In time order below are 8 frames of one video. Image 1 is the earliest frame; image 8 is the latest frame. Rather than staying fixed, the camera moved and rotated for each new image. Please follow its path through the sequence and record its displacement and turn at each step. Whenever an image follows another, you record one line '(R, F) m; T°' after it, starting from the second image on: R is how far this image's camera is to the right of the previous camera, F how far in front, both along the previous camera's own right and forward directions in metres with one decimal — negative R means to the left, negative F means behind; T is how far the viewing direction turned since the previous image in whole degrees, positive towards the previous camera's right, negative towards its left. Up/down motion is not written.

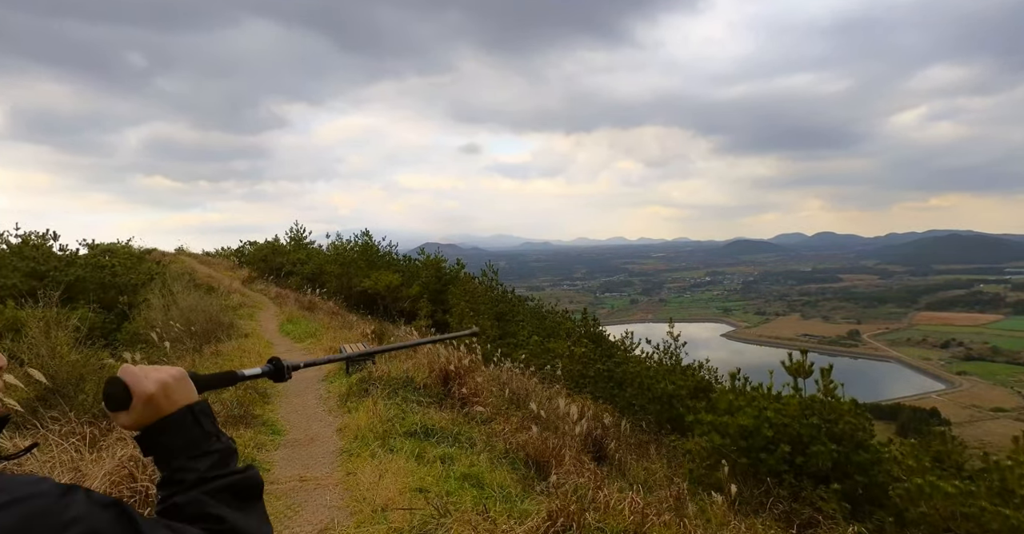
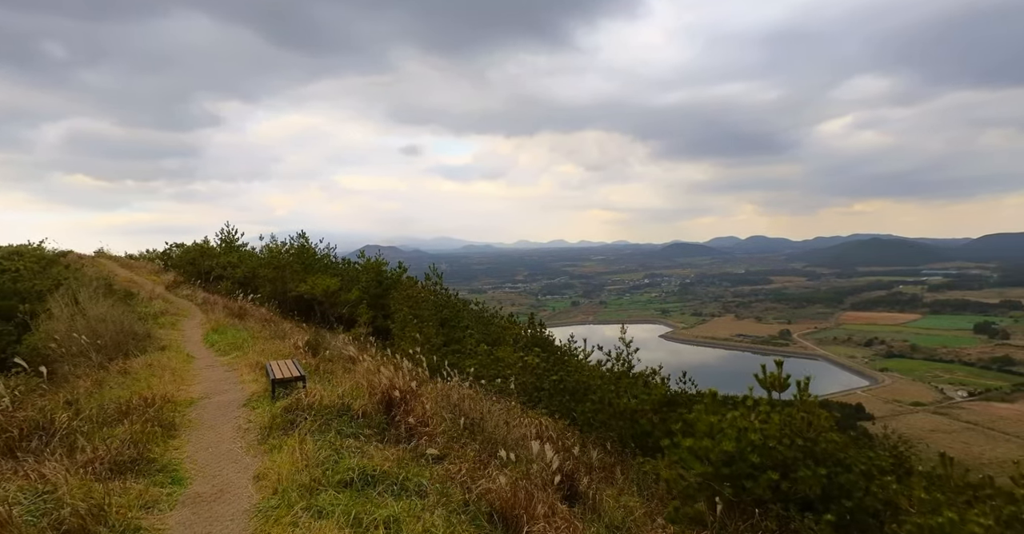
(-0.1, +0.8) m; +5°
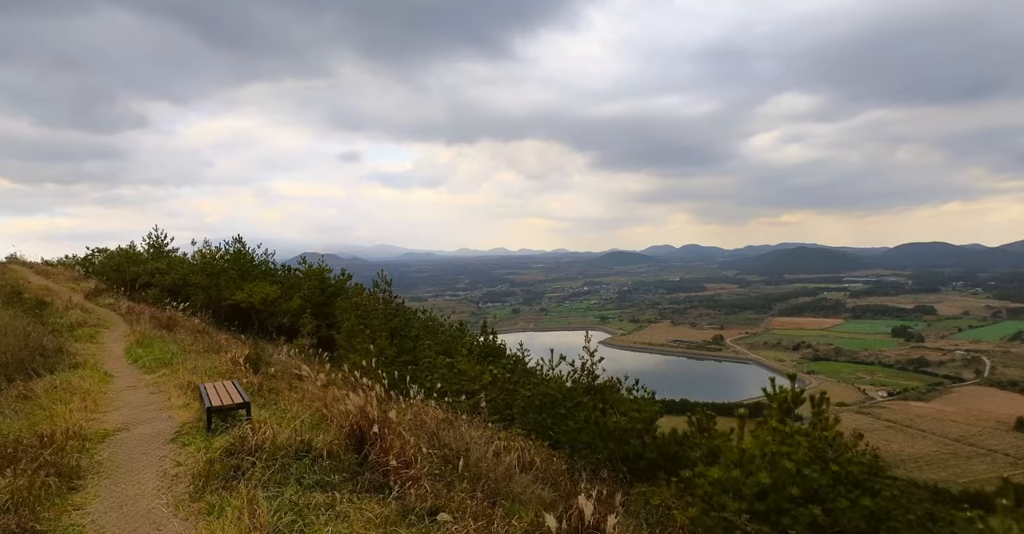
(-0.4, +0.9) m; +5°
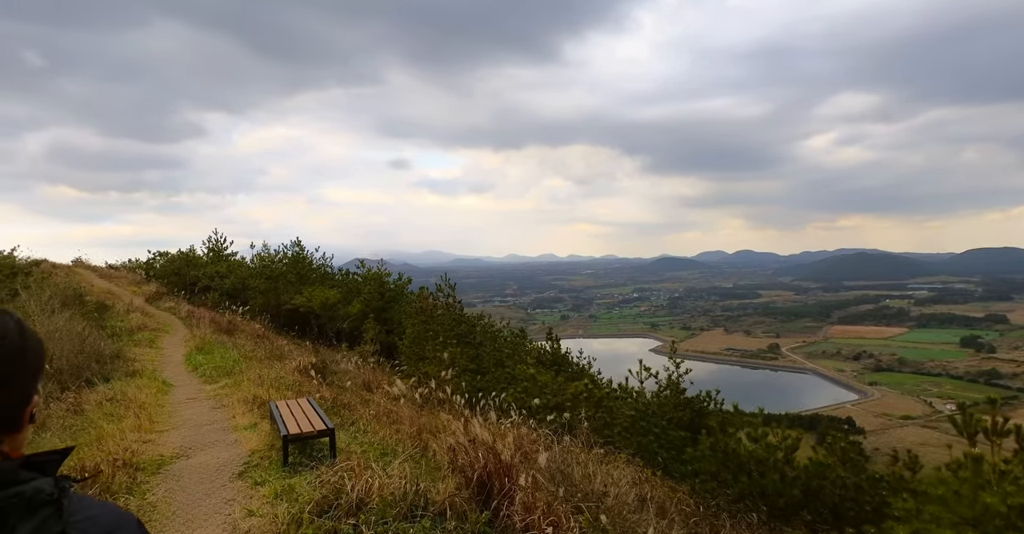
(-0.7, +1.1) m; -4°
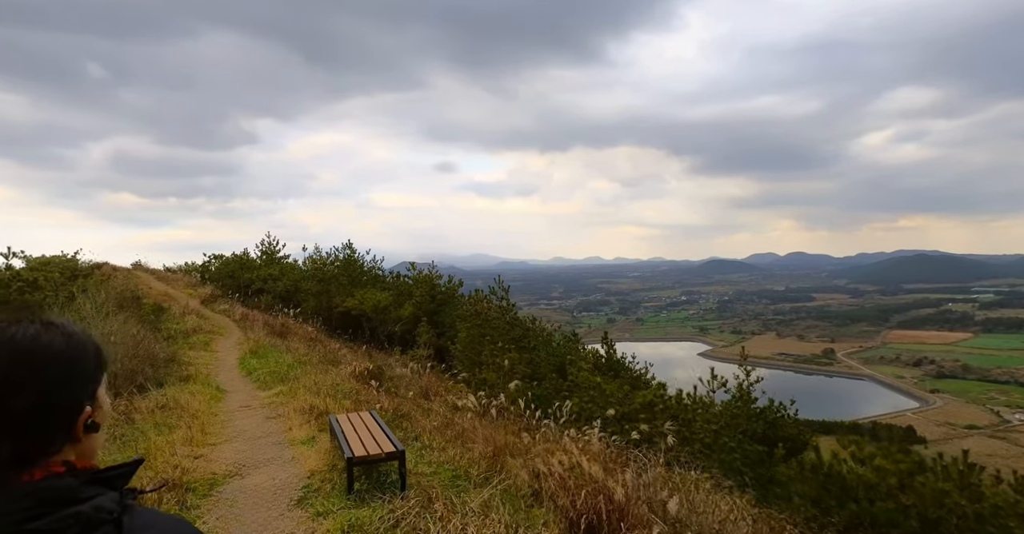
(-0.3, +0.6) m; -4°
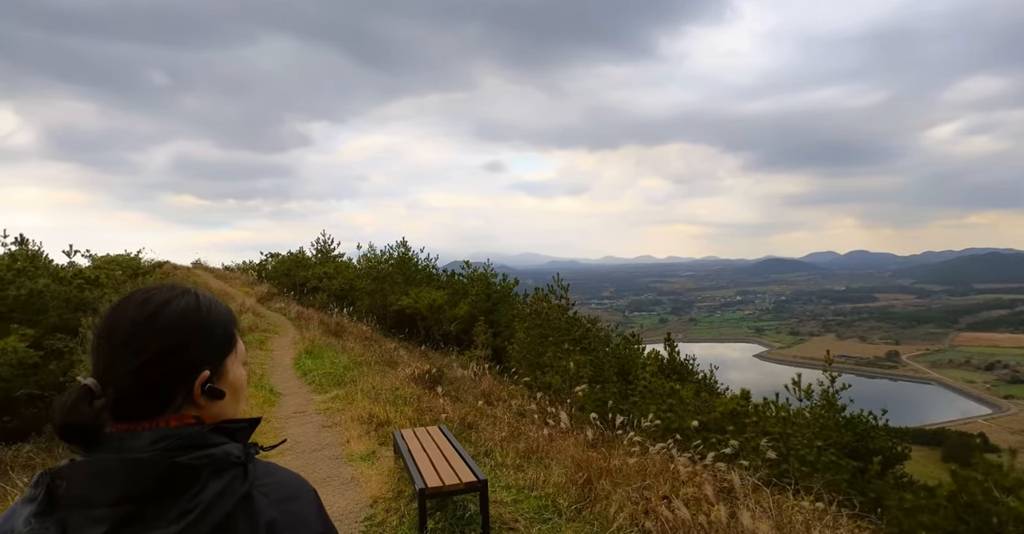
(-0.3, +0.7) m; -4°
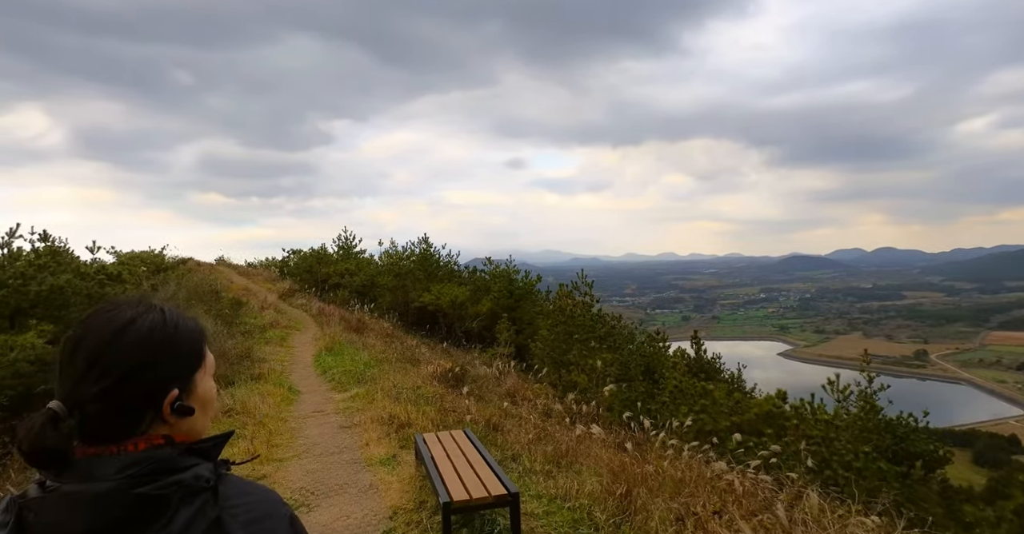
(-0.1, +0.3) m; -2°
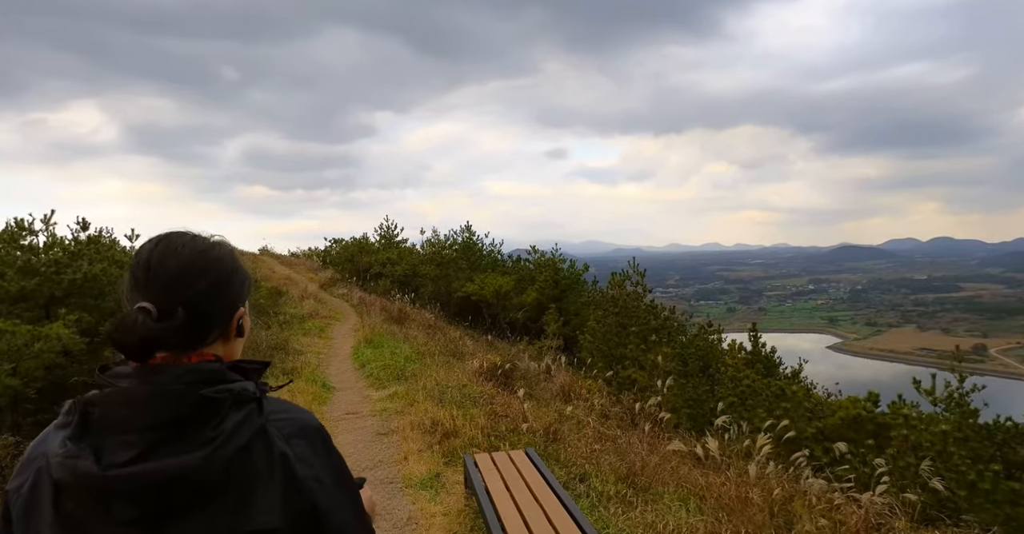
(-0.2, +0.8) m; -4°
